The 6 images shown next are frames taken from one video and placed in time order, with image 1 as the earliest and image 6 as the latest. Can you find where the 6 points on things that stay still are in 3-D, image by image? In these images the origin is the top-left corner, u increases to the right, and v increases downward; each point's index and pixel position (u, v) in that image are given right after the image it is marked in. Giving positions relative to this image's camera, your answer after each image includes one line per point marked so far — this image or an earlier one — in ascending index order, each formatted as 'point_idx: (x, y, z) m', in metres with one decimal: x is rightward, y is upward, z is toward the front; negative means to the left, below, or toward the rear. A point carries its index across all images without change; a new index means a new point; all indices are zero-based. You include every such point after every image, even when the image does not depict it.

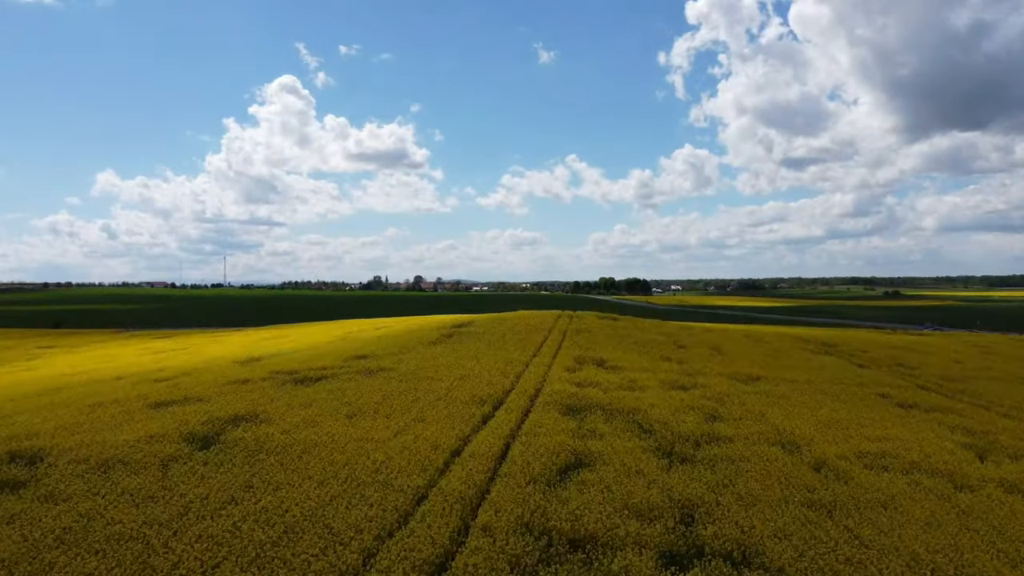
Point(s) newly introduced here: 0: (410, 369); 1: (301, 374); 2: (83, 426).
0: (-2.5, -2.0, +19.0) m
1: (-5.2, -2.1, +19.3) m
2: (-6.6, -2.1, +12.2) m
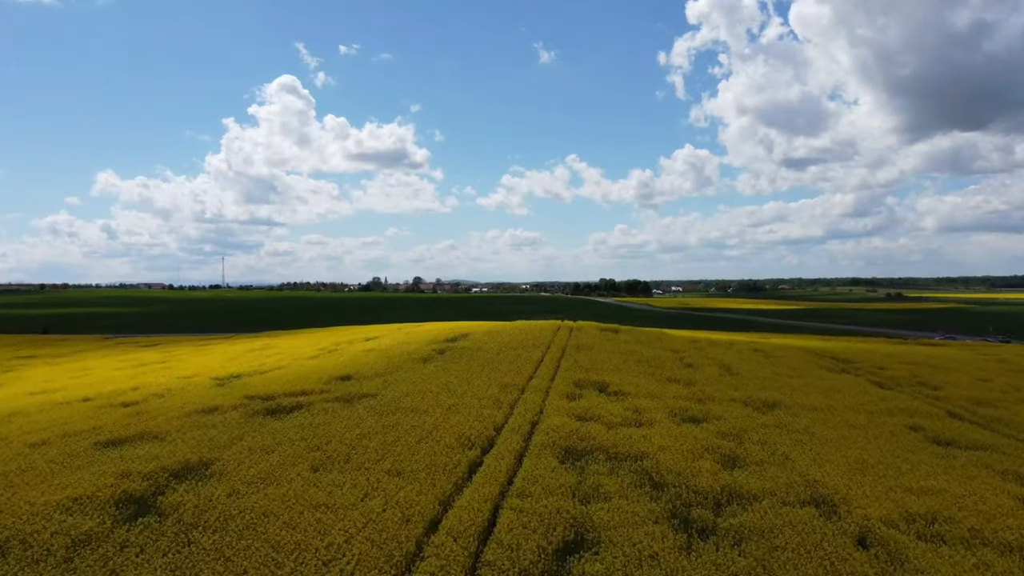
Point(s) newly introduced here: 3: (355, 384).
0: (-2.6, -2.4, +17.4) m
1: (-5.3, -2.5, +17.7) m
2: (-6.7, -2.6, +10.6) m
3: (-4.0, -2.5, +20.0) m
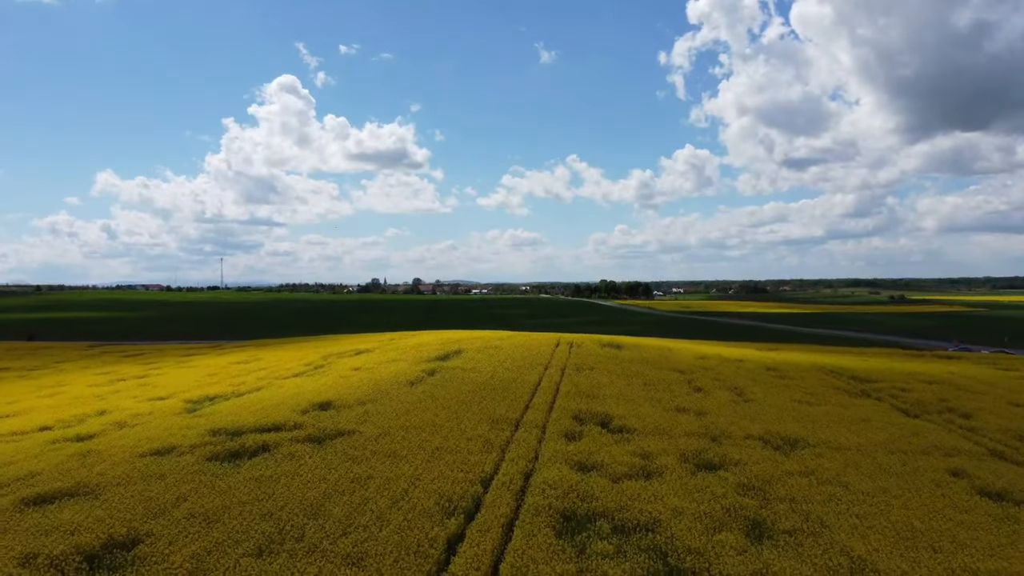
0: (-2.7, -2.9, +15.5) m
1: (-5.4, -3.0, +15.9) m
2: (-6.9, -3.1, +8.7) m
3: (-4.2, -3.0, +18.1) m
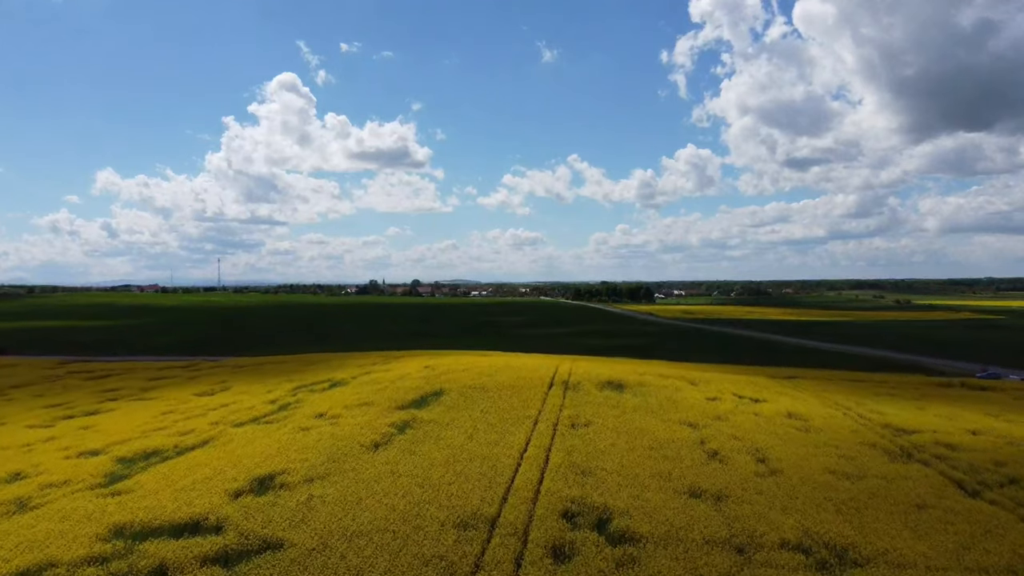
0: (-3.2, -4.0, +12.1) m
1: (-5.9, -4.2, +12.4) m
2: (-7.3, -4.2, +5.3) m
3: (-4.6, -4.1, +14.7) m
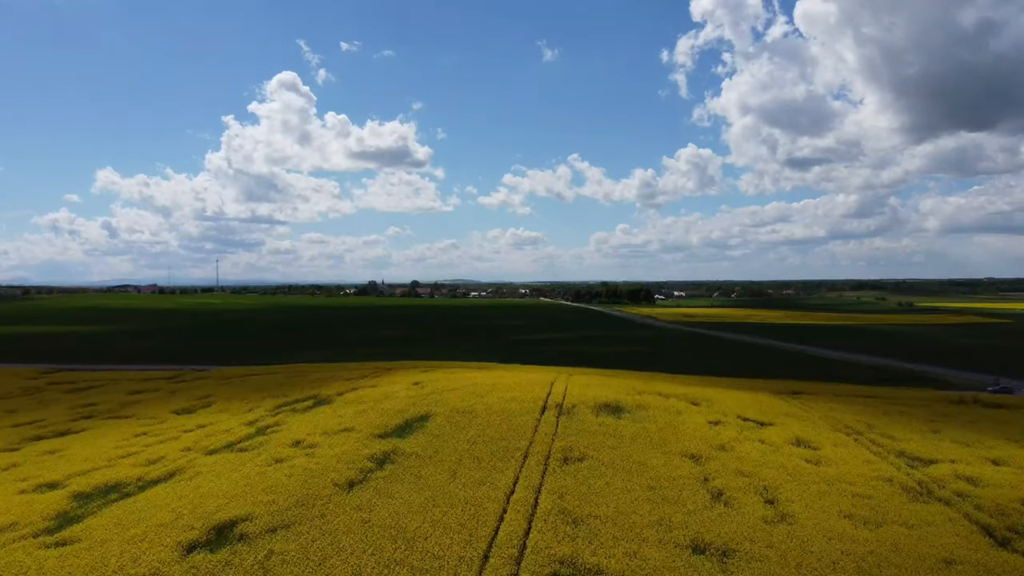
0: (-3.5, -4.6, +10.5) m
1: (-6.2, -4.7, +10.8) m
2: (-7.7, -4.8, +3.7) m
3: (-4.9, -4.6, +13.1) m
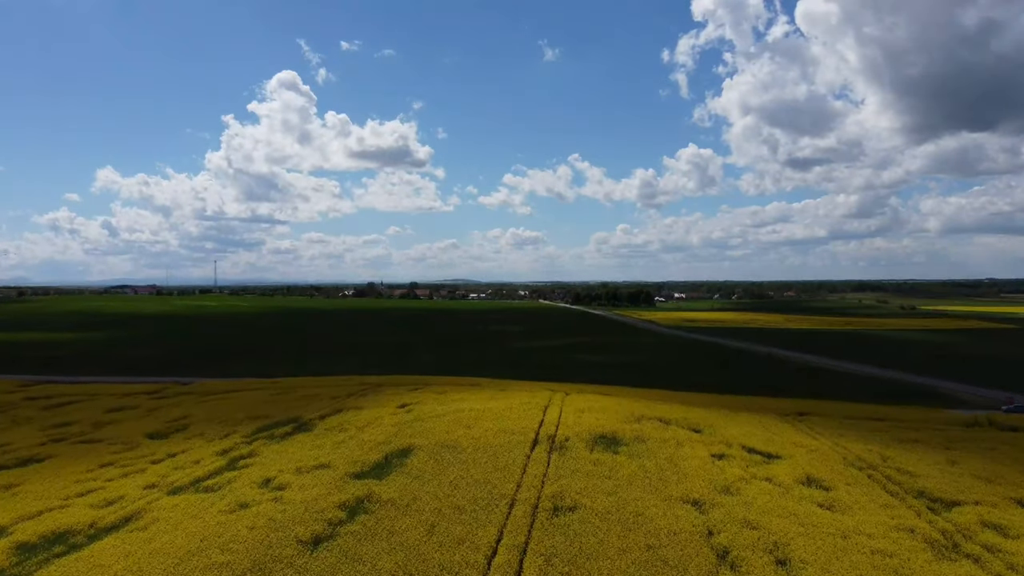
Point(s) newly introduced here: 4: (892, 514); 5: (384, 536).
0: (-3.8, -5.3, +8.8) m
1: (-6.5, -5.5, +9.1) m
2: (-8.0, -5.5, +1.9) m
3: (-5.2, -5.4, +11.3) m
4: (+9.4, -5.5, +19.5) m
5: (-2.6, -5.1, +16.1) m
